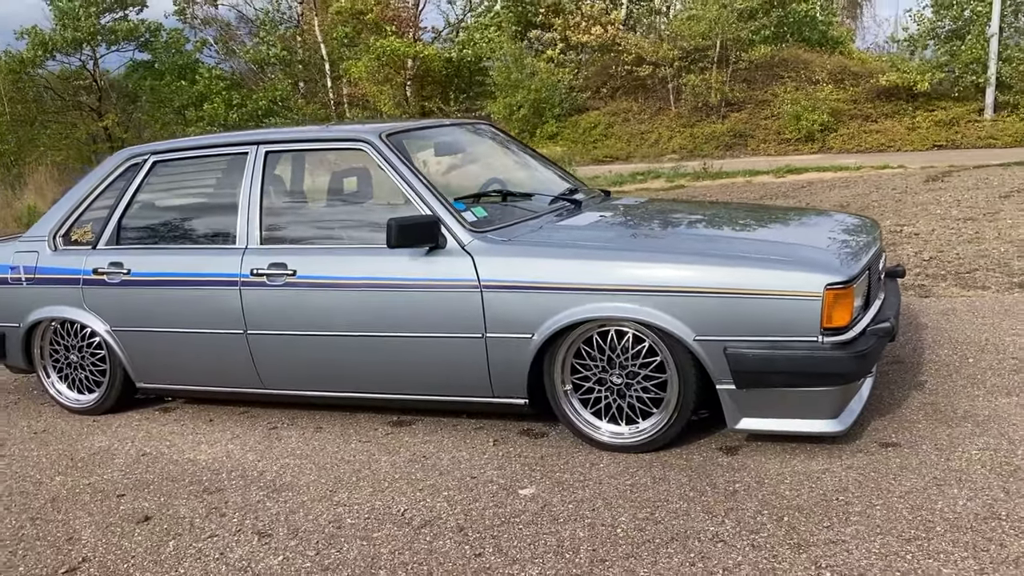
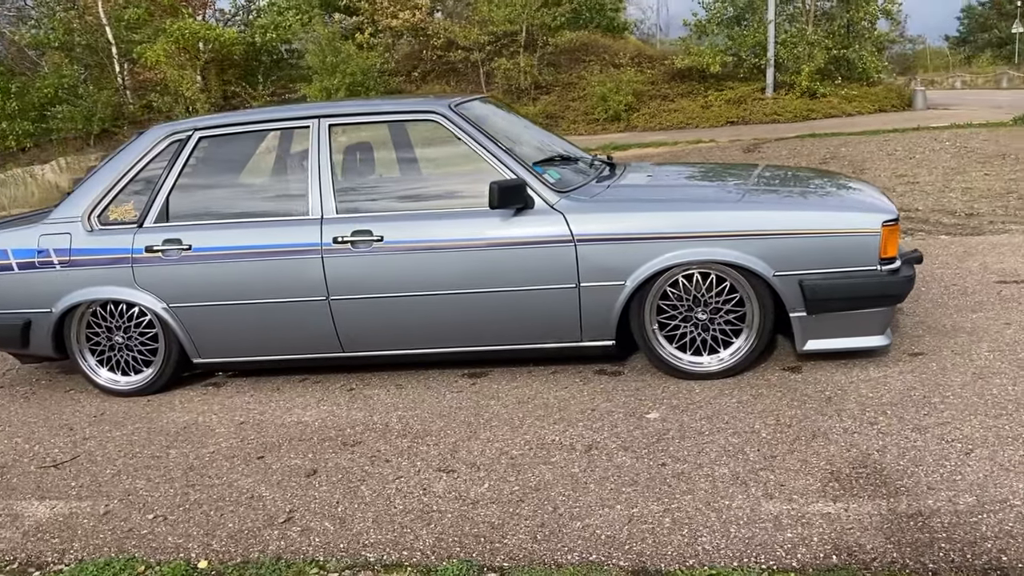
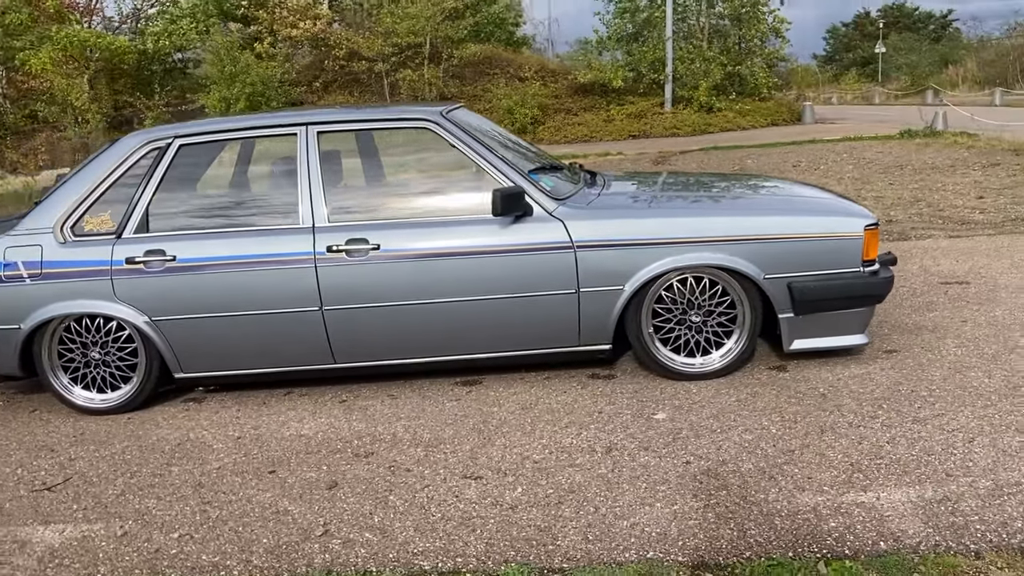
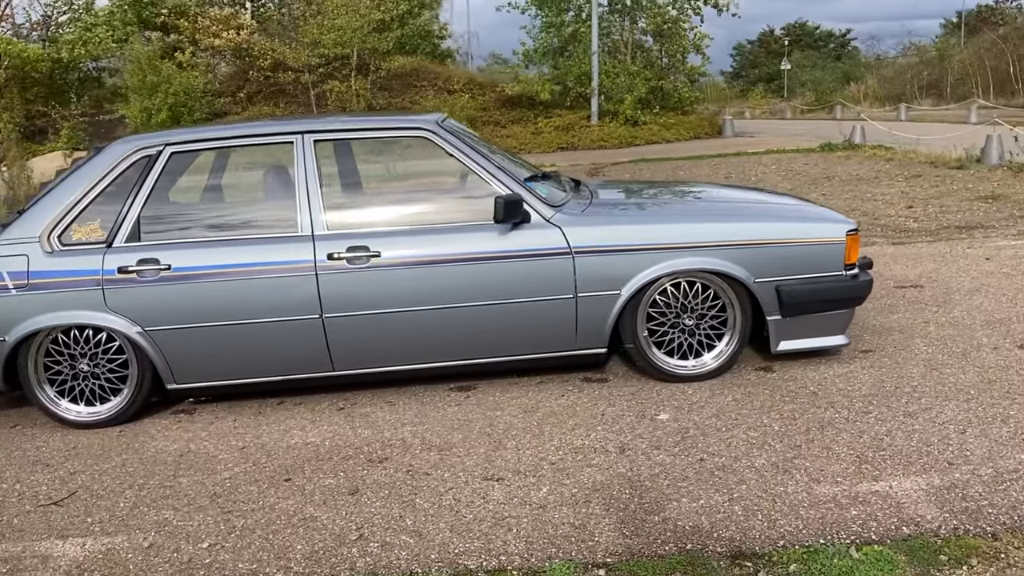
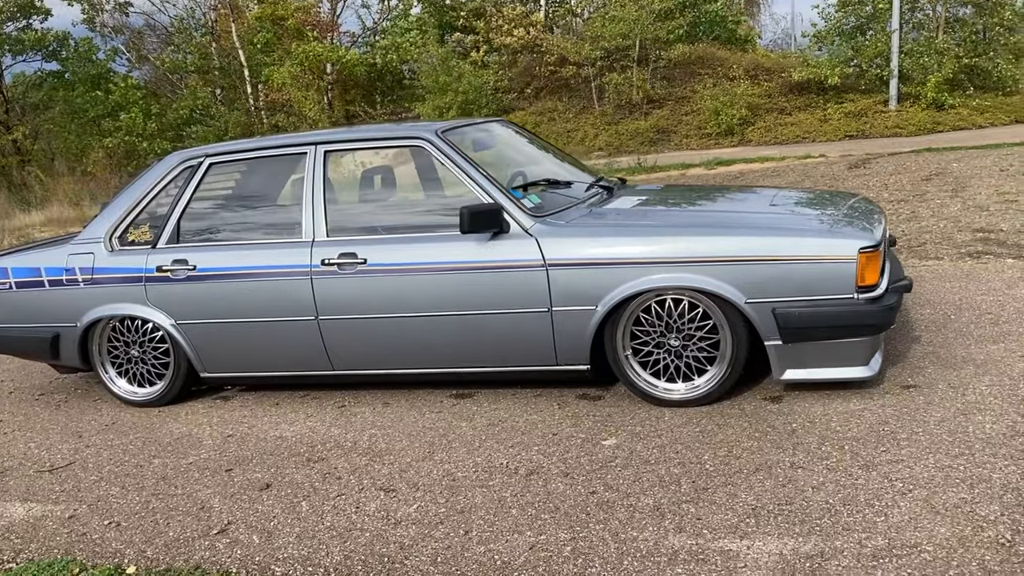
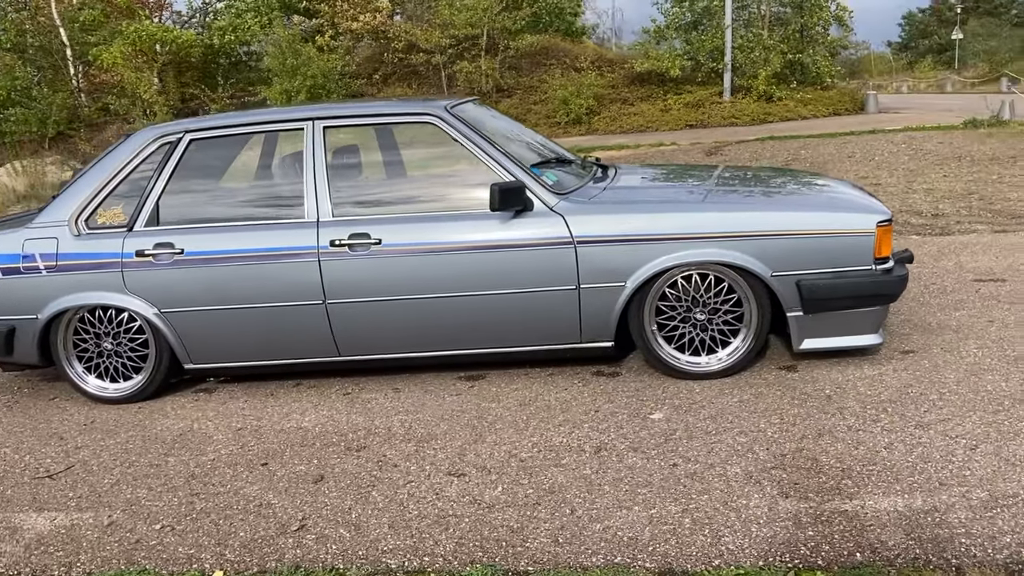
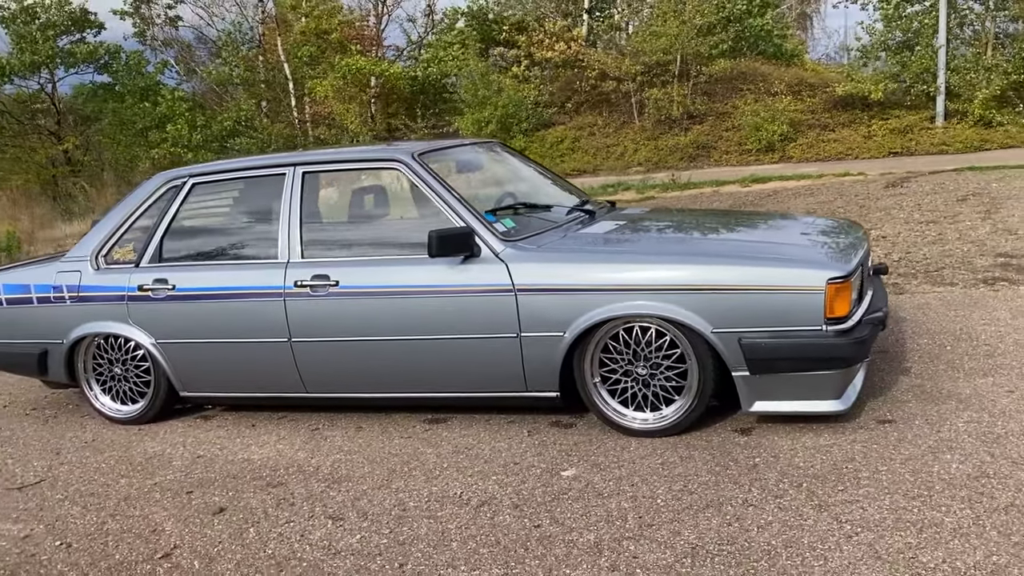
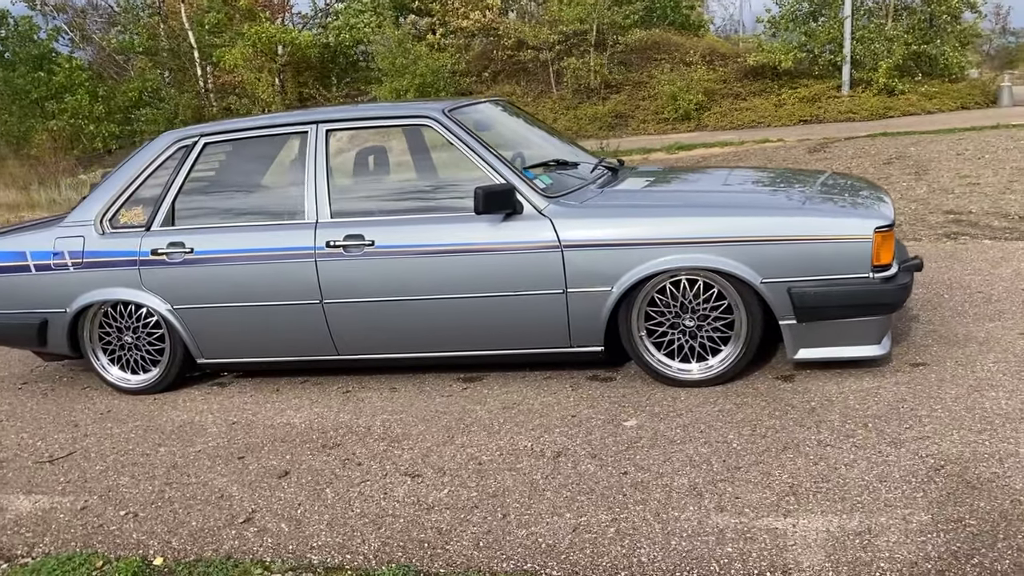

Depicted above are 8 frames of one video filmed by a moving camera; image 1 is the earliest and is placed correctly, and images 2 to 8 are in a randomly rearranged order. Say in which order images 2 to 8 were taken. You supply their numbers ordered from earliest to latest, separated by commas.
7, 5, 8, 2, 6, 3, 4
